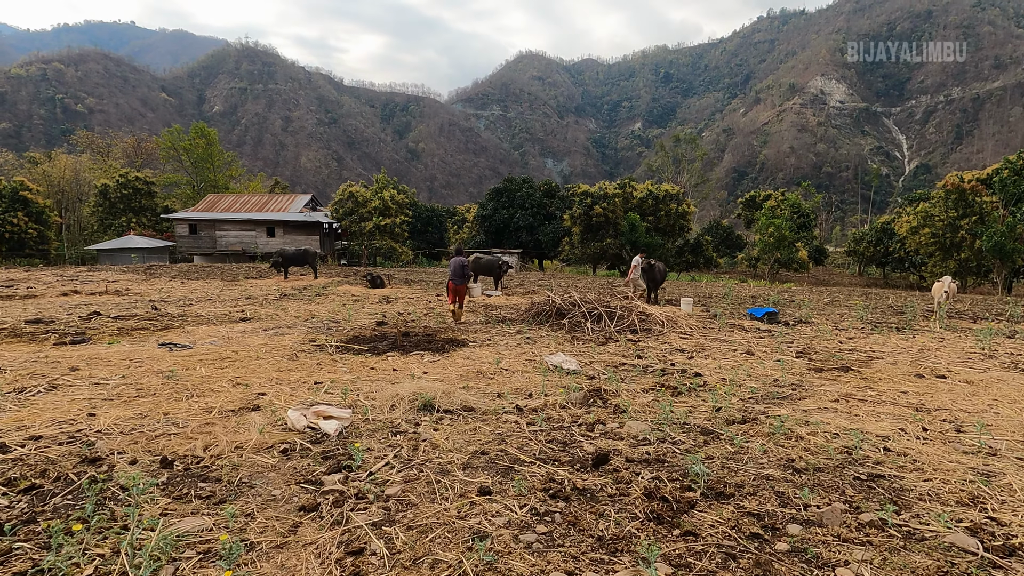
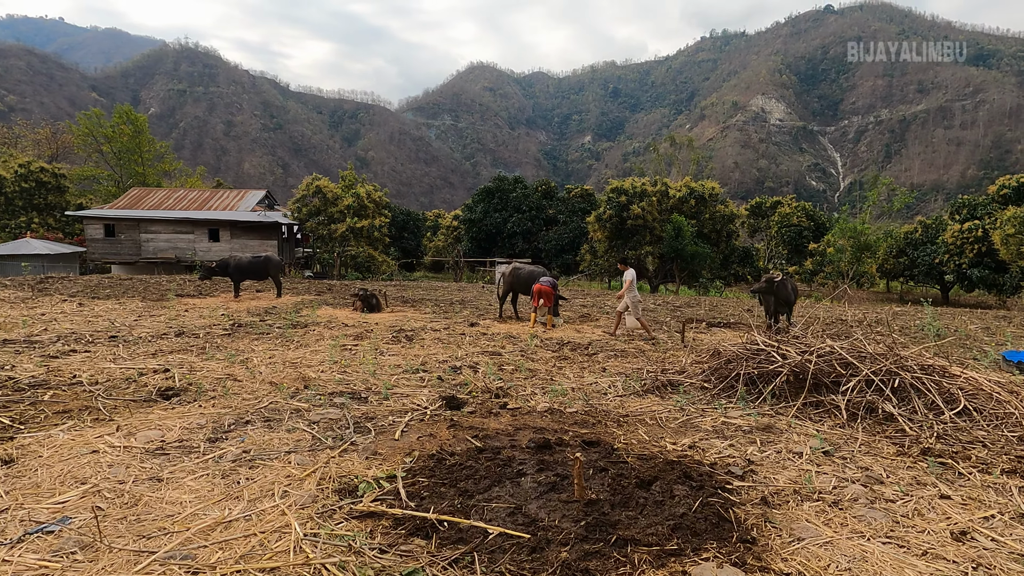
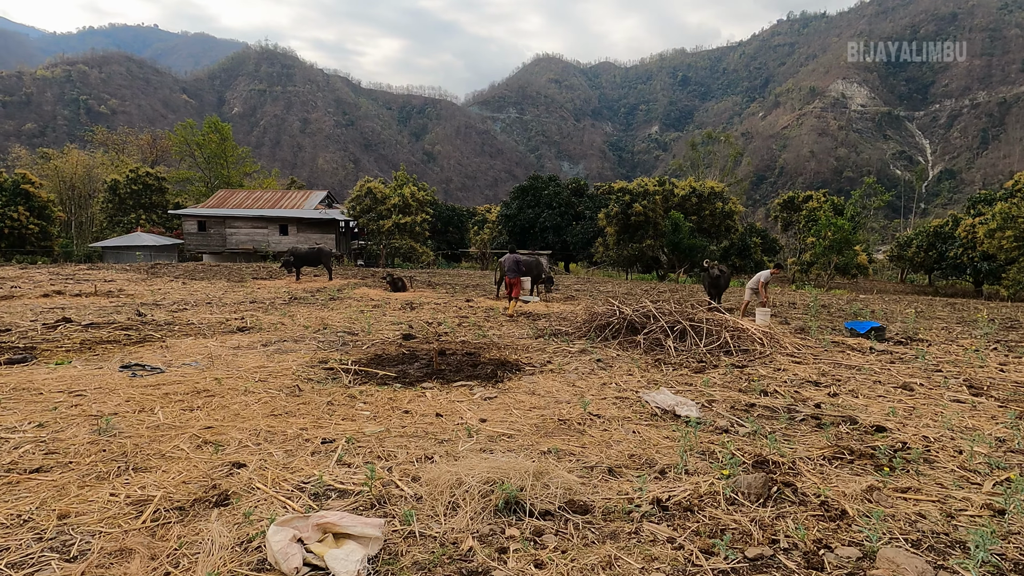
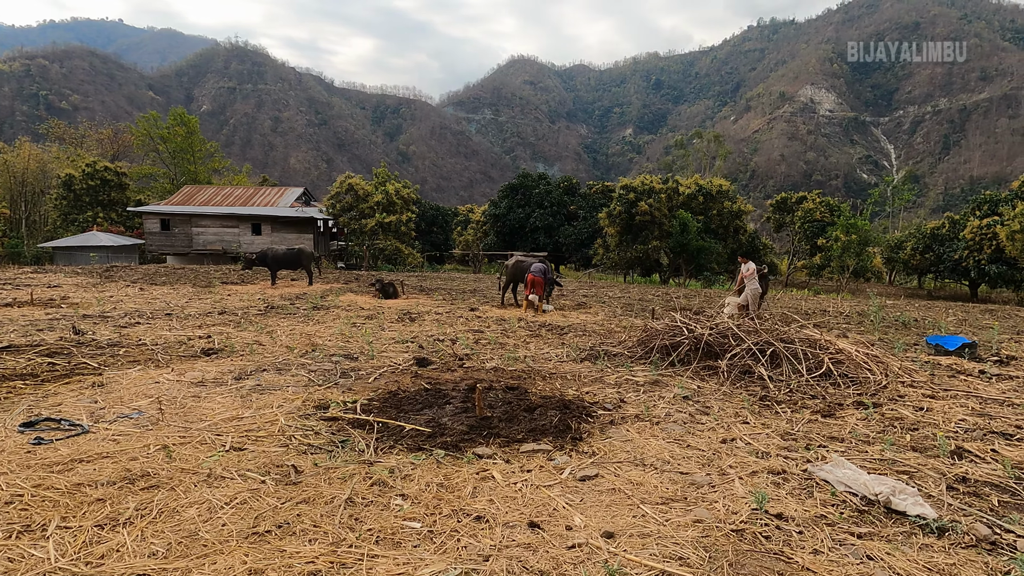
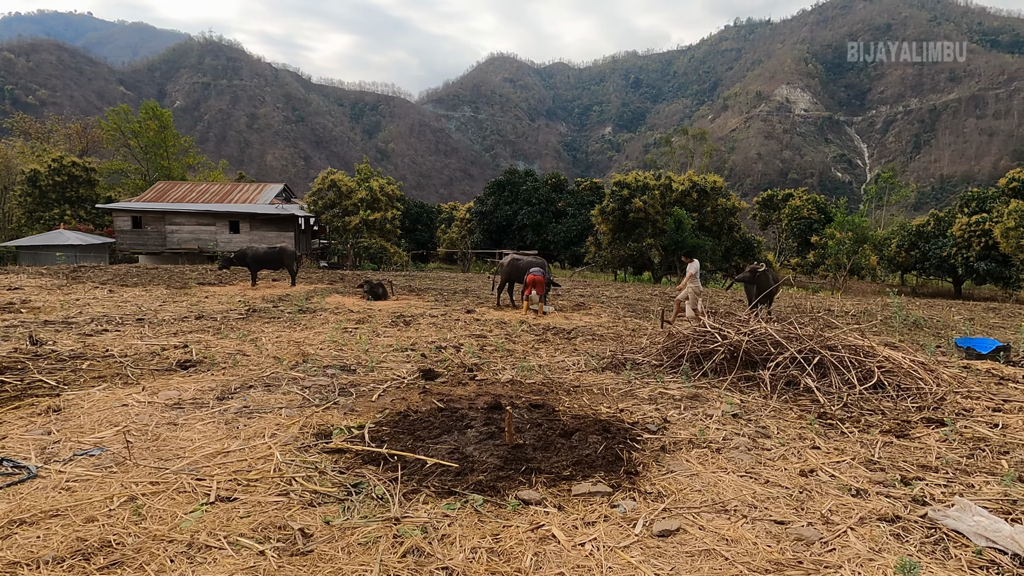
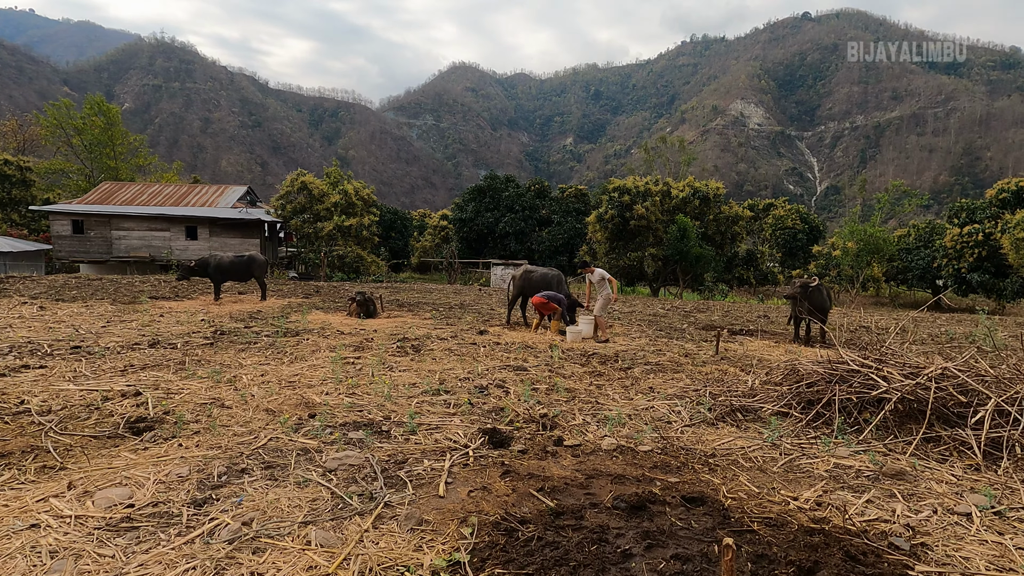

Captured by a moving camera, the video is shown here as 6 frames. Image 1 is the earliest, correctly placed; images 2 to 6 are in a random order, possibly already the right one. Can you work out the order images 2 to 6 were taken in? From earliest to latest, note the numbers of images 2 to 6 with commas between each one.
3, 4, 5, 2, 6
